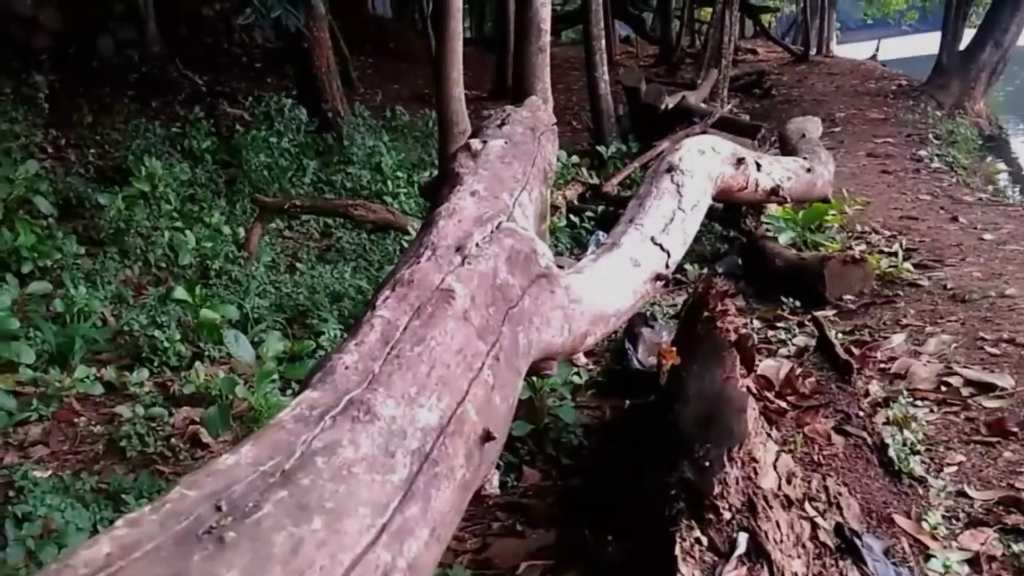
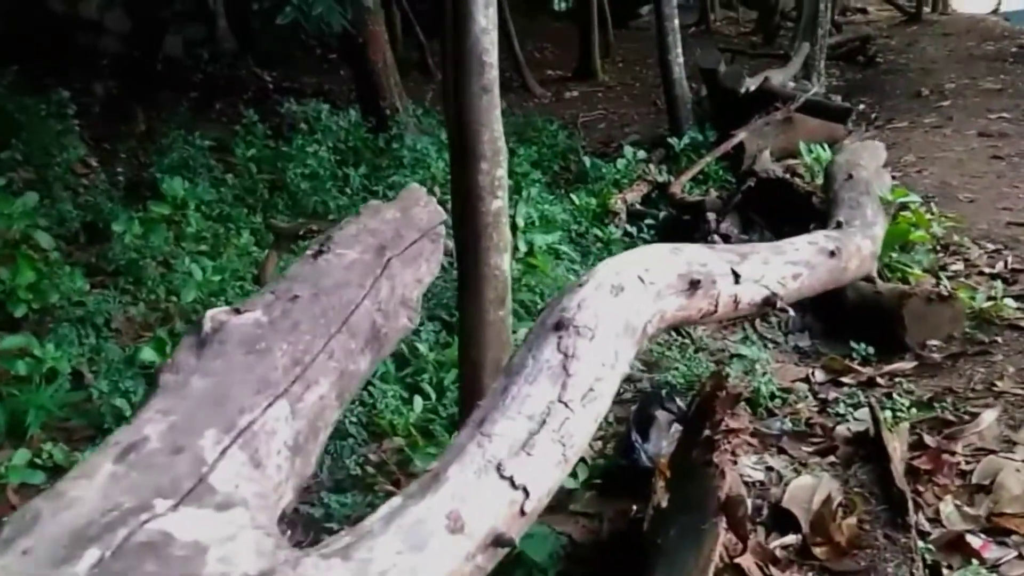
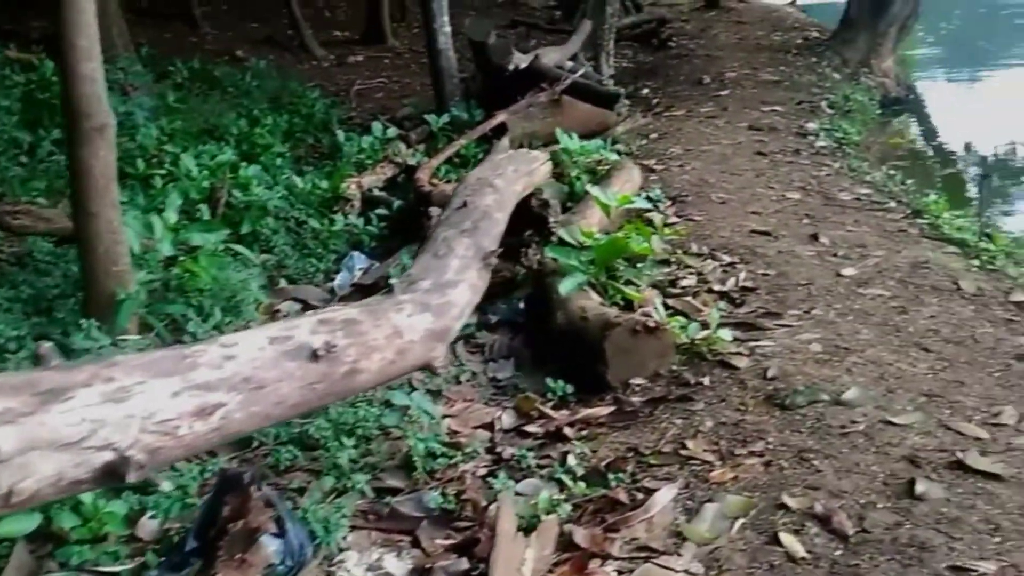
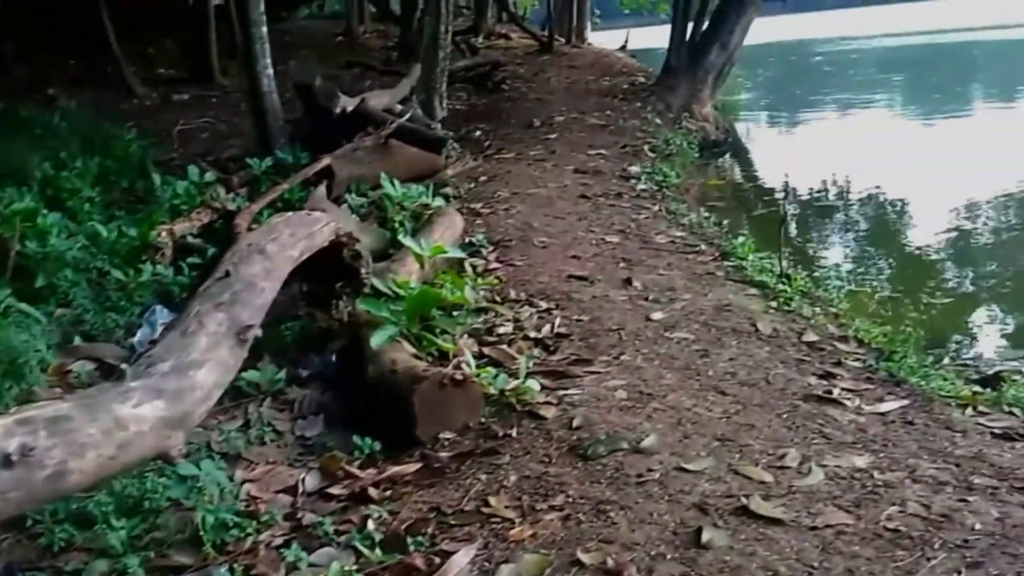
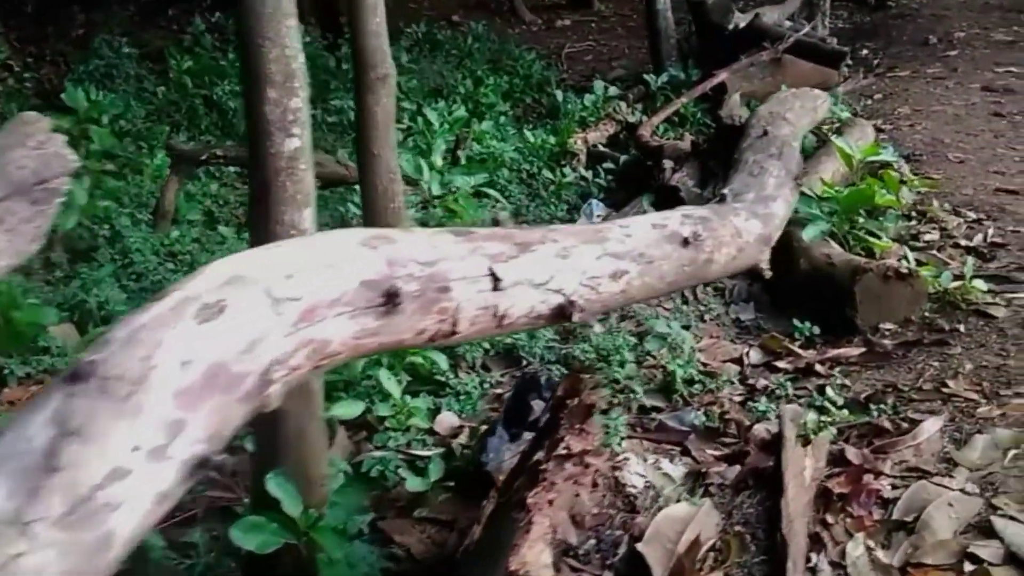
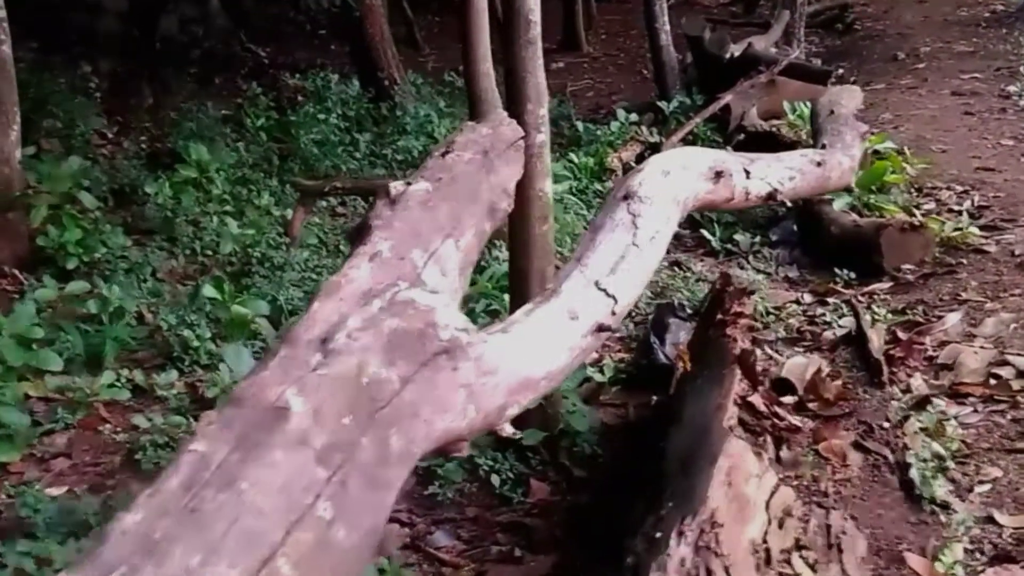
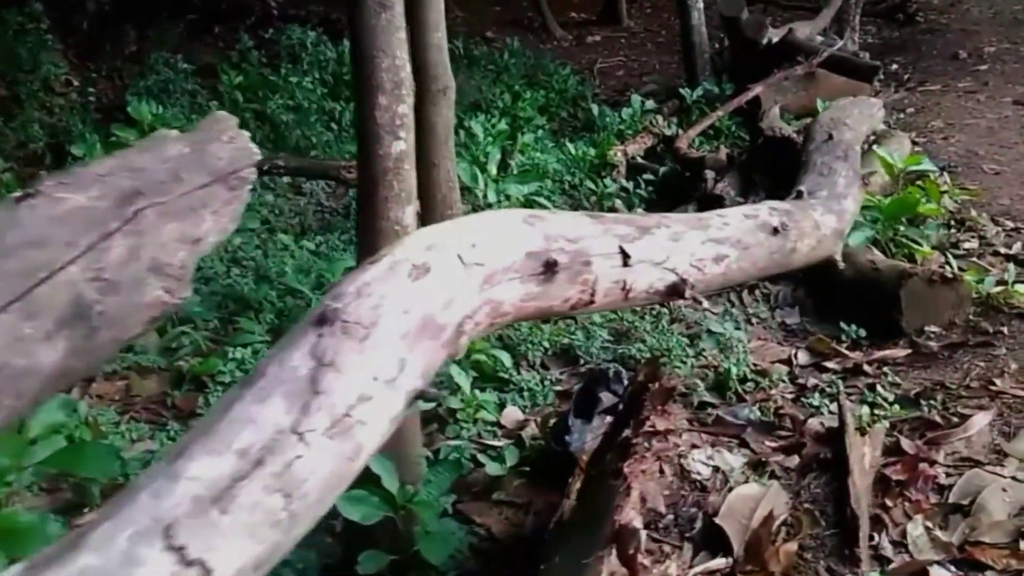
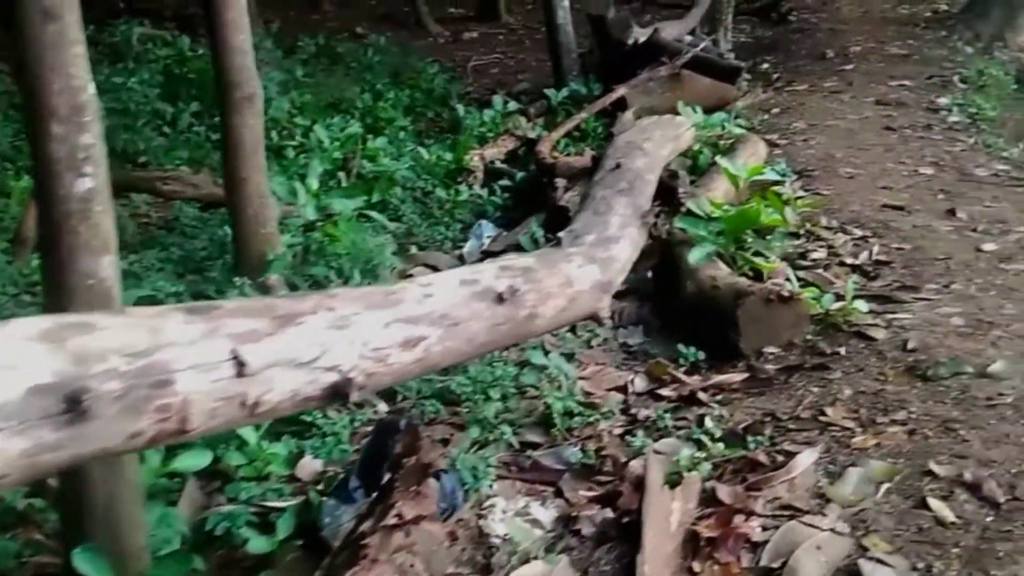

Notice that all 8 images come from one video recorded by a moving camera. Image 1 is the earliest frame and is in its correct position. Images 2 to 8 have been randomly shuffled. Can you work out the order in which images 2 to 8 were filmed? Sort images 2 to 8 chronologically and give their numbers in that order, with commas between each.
6, 2, 7, 5, 8, 3, 4
